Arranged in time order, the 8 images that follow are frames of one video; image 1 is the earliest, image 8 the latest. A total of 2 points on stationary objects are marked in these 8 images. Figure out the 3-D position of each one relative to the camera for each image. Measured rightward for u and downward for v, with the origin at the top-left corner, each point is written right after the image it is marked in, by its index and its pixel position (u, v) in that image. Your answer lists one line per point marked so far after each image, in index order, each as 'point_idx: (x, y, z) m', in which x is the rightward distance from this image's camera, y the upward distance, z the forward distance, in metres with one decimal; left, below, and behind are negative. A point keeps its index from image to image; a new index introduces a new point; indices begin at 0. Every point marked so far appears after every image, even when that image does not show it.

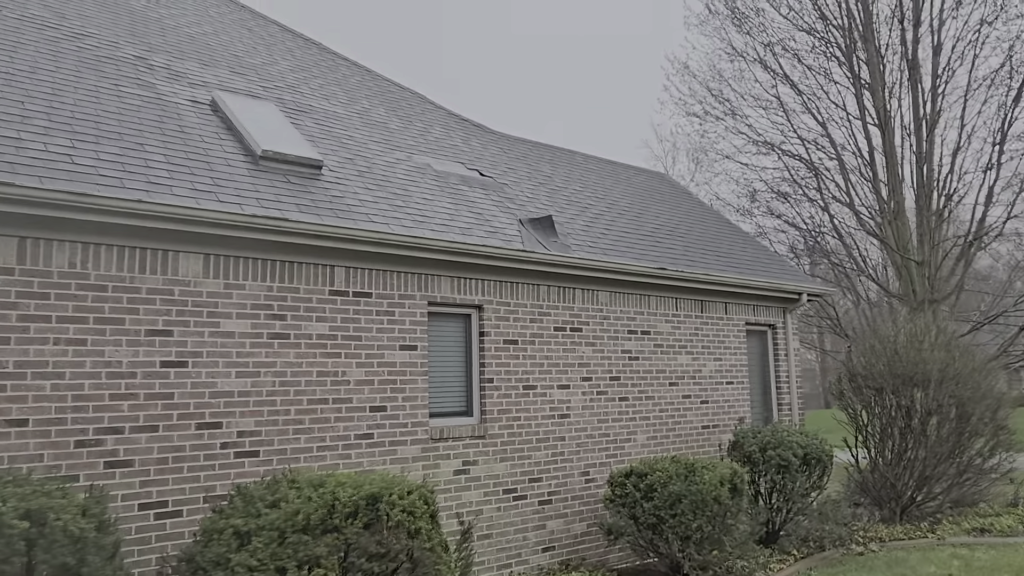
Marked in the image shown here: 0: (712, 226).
0: (+3.6, +1.1, +13.7) m
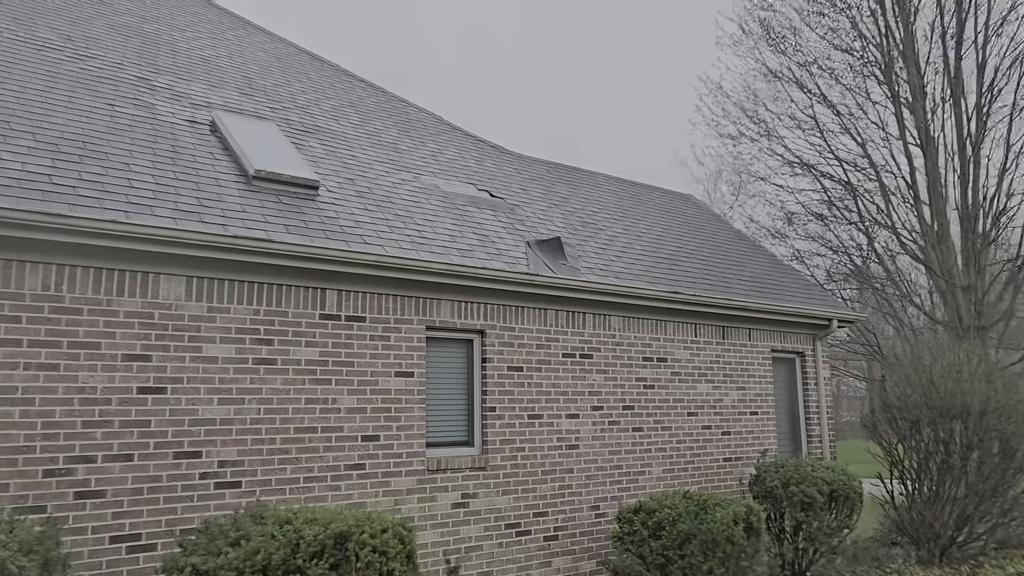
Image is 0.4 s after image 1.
0: (+3.9, +0.7, +13.2) m
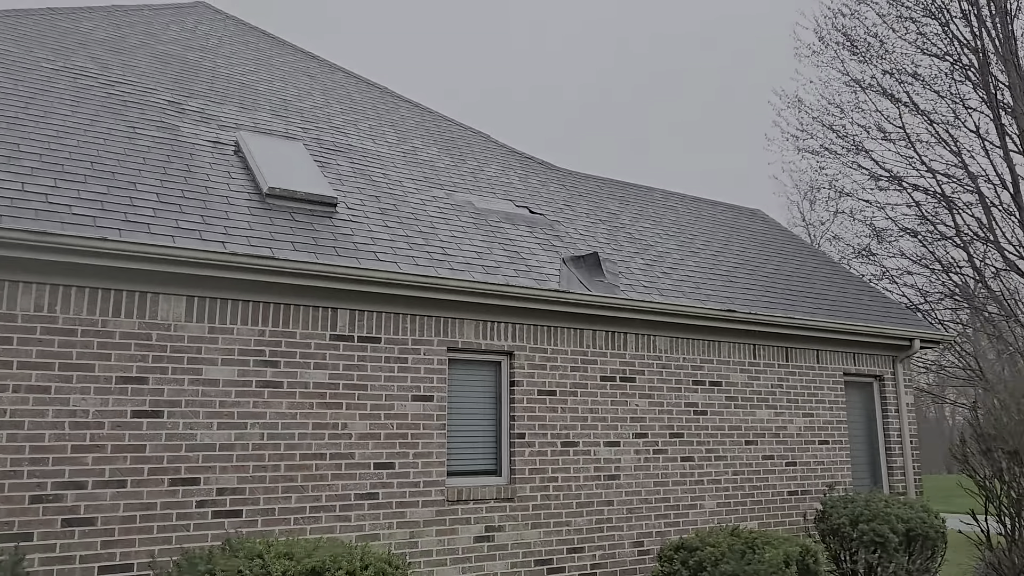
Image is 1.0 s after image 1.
0: (+4.7, +0.4, +12.3) m
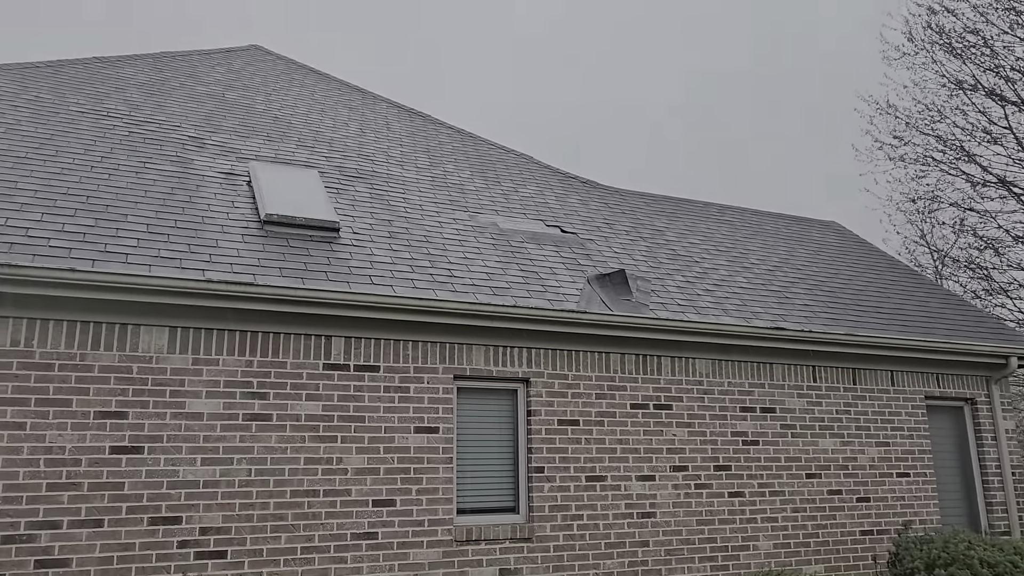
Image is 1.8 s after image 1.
0: (+5.4, +0.2, +11.1) m
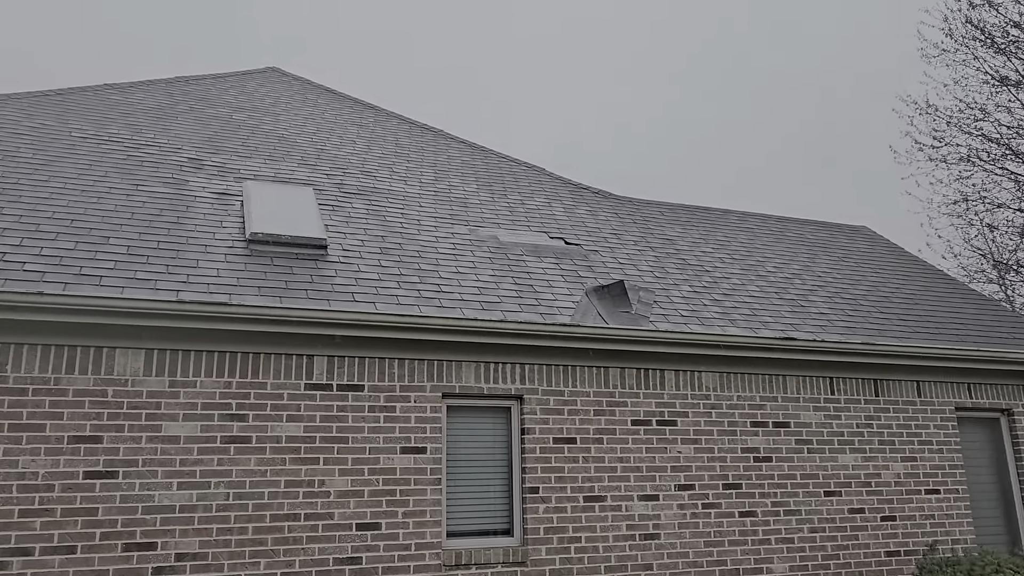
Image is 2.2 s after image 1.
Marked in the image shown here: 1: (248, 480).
0: (+5.5, +0.1, +10.6) m
1: (-2.0, -1.4, +5.8) m
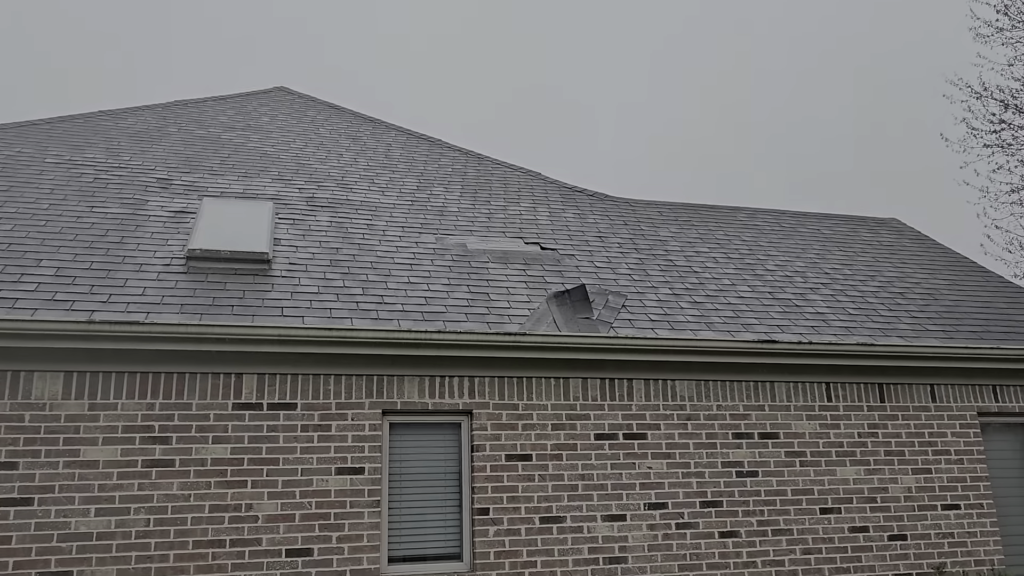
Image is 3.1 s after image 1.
0: (+5.4, +0.2, +9.7) m
1: (-2.5, -1.6, +5.6) m
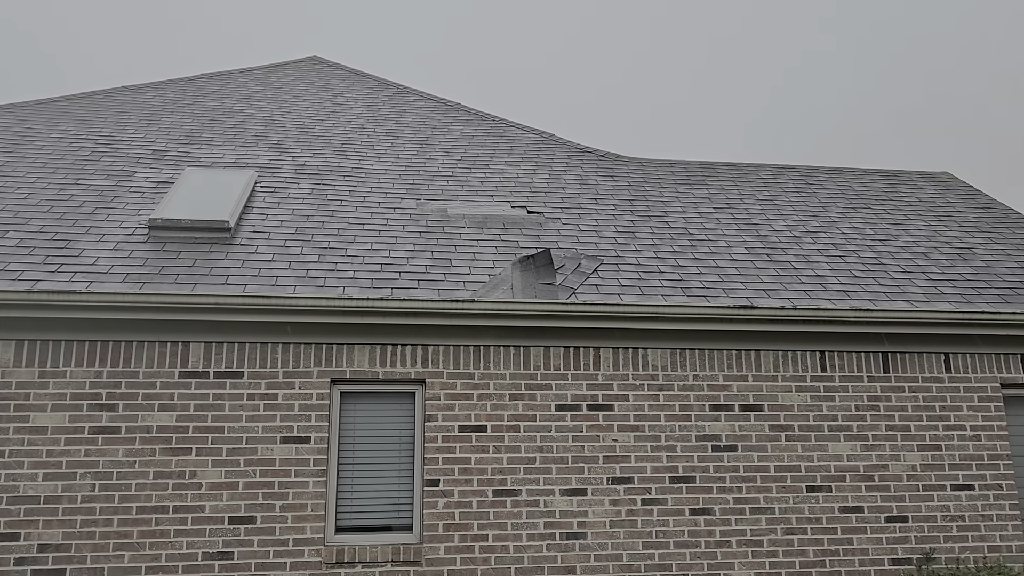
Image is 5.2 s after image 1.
0: (+5.4, +0.6, +8.8) m
1: (-2.9, -1.3, +5.7) m
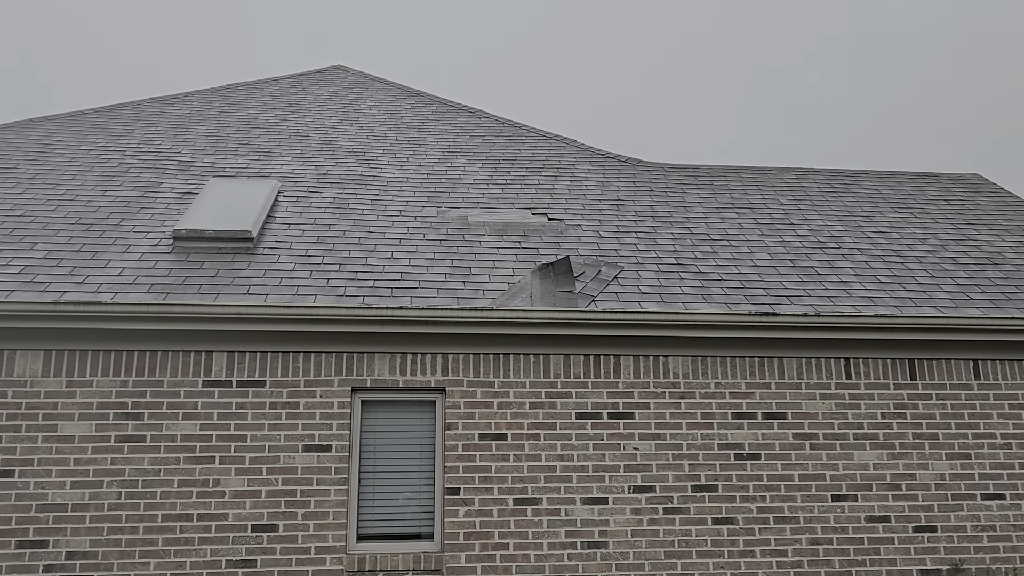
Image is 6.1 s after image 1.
0: (+5.6, +0.6, +8.6) m
1: (-2.8, -1.4, +5.8) m
